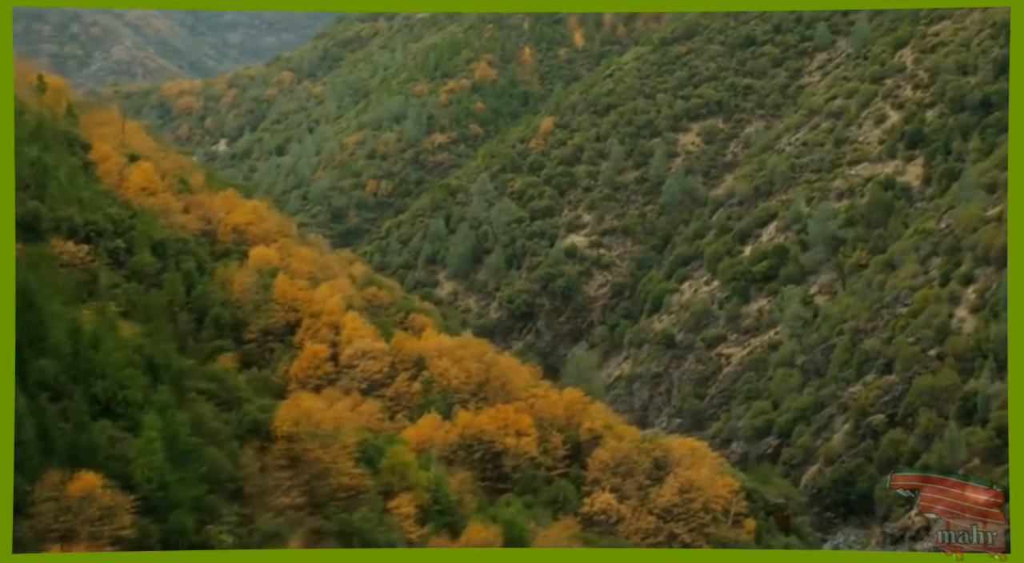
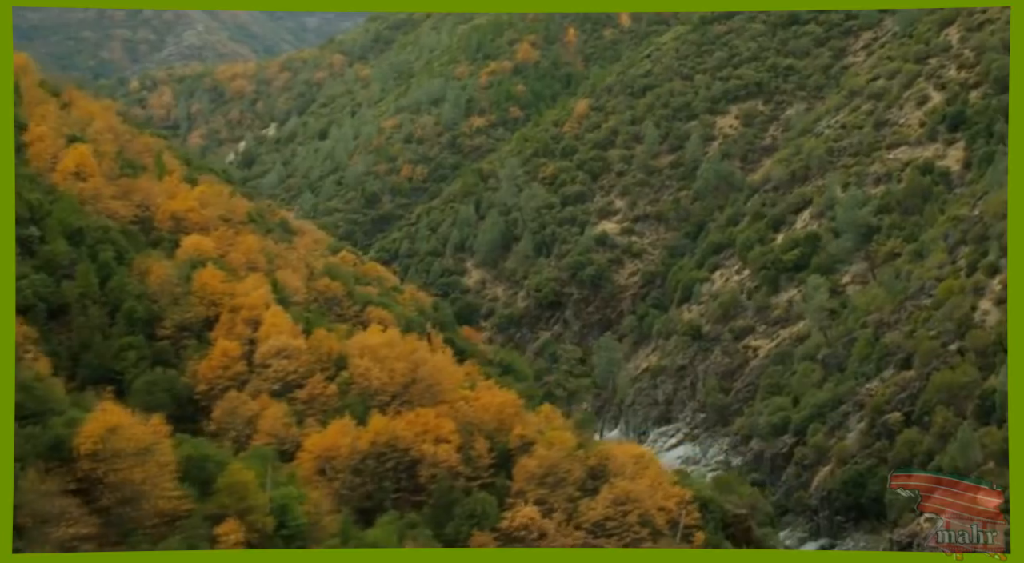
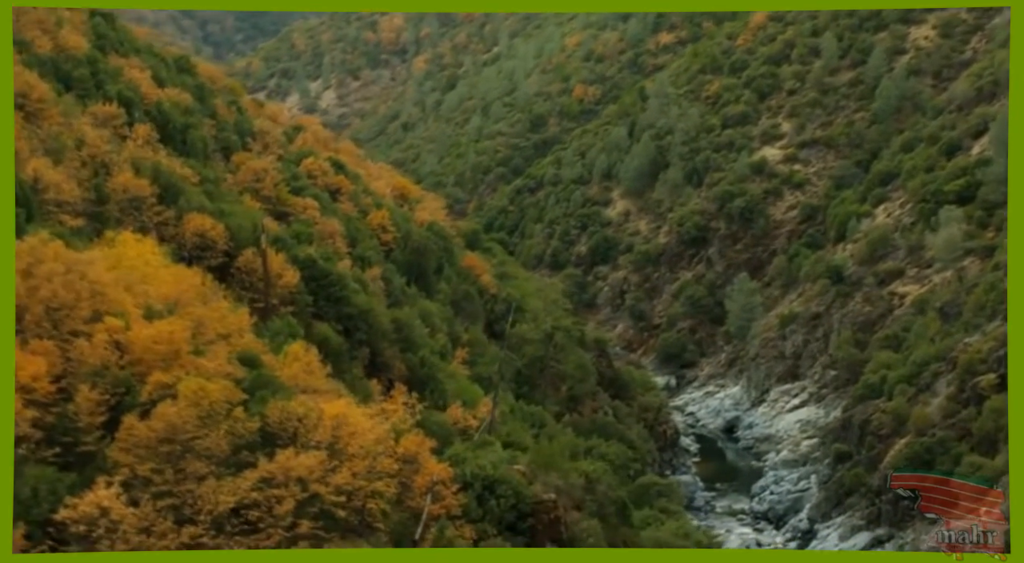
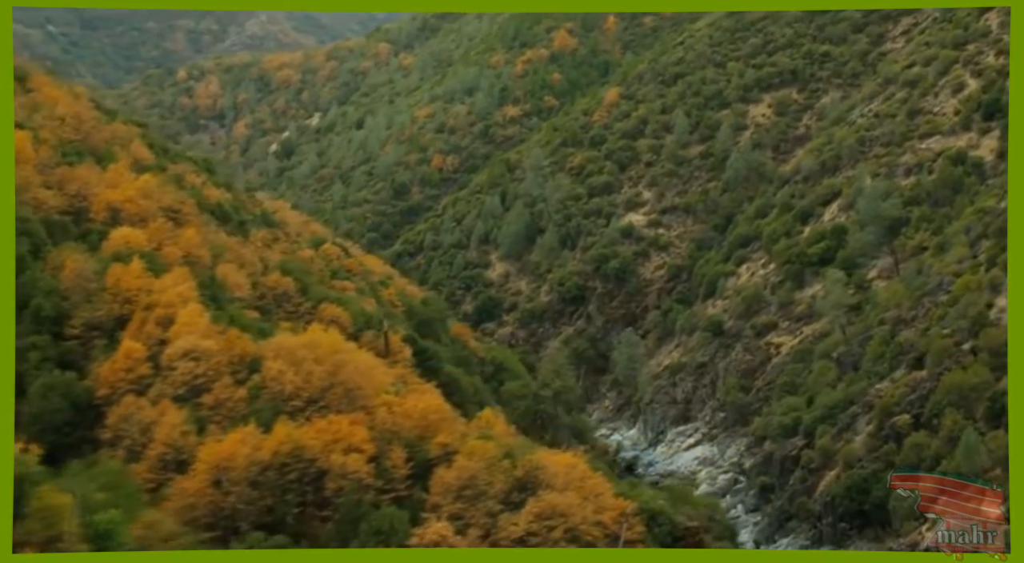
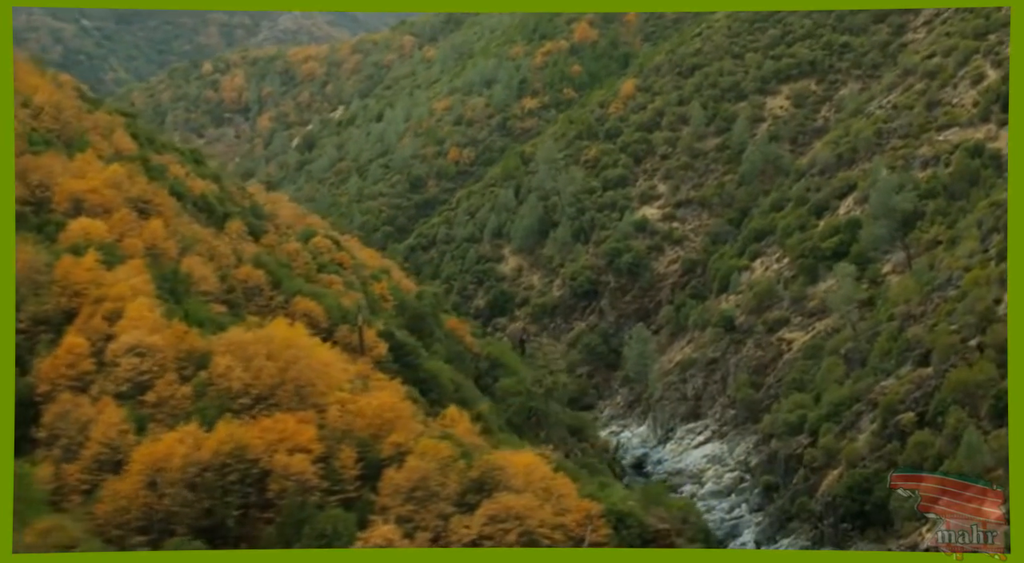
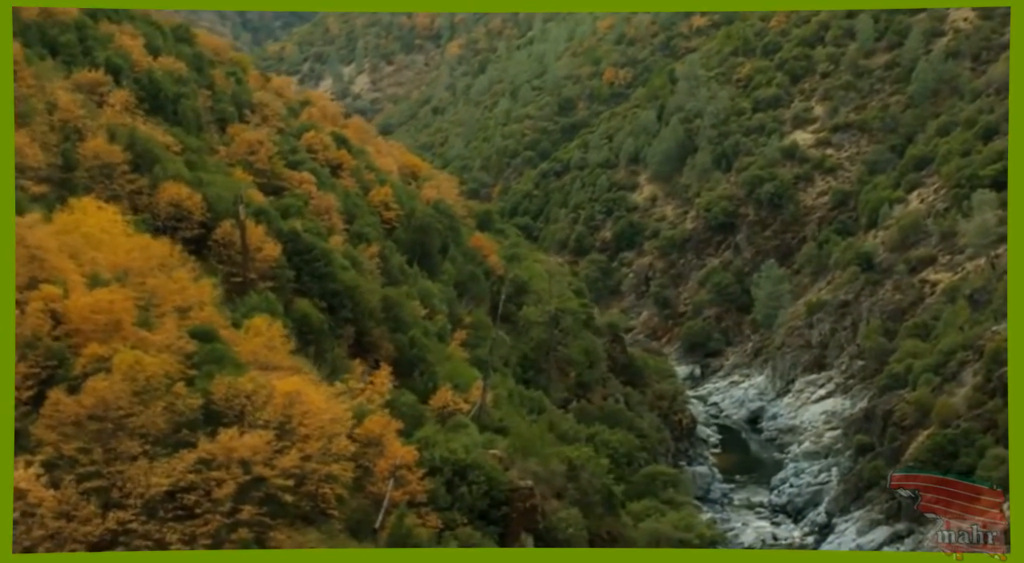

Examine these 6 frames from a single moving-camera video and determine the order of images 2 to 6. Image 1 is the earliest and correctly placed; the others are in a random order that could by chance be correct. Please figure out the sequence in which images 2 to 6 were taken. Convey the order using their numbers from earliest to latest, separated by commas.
2, 4, 5, 3, 6
